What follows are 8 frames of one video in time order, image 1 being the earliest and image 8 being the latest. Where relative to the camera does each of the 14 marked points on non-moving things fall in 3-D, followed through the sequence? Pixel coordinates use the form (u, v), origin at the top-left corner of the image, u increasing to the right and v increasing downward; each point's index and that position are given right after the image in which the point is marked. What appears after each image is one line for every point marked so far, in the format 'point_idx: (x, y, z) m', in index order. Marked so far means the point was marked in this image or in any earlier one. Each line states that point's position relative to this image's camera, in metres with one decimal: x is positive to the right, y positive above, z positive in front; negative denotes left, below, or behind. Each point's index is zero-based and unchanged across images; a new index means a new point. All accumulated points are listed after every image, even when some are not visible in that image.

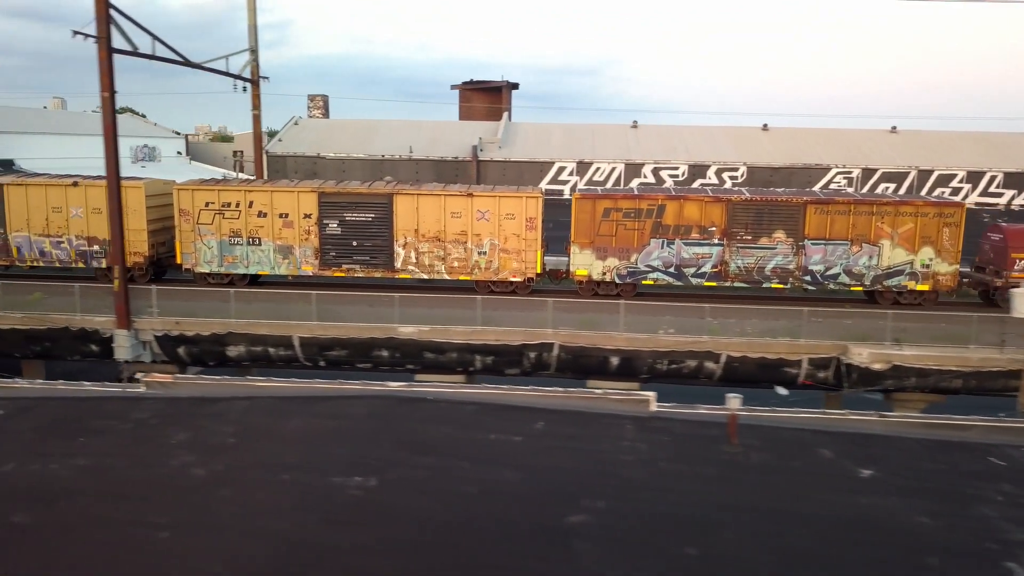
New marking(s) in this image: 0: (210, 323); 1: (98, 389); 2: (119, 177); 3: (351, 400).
0: (-7.0, -0.9, +15.5) m
1: (-6.8, -1.7, +10.9) m
2: (-8.9, +2.6, +14.8) m
3: (-2.4, -1.8, +10.1) m
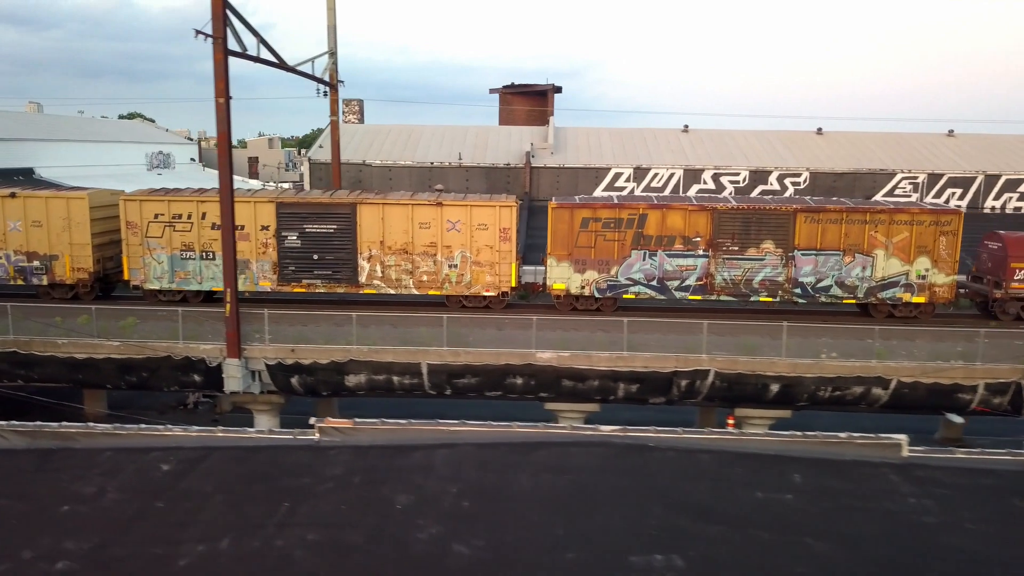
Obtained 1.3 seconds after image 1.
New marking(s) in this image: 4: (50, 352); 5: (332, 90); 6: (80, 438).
0: (-3.9, -1.4, +14.2) m
1: (-3.6, -2.2, +9.6) m
2: (-5.8, +2.1, +13.5) m
3: (+0.8, -2.2, +9.0) m
4: (-10.5, -1.5, +14.8) m
5: (-5.4, +5.9, +19.1) m
6: (-6.5, -2.3, +9.8) m
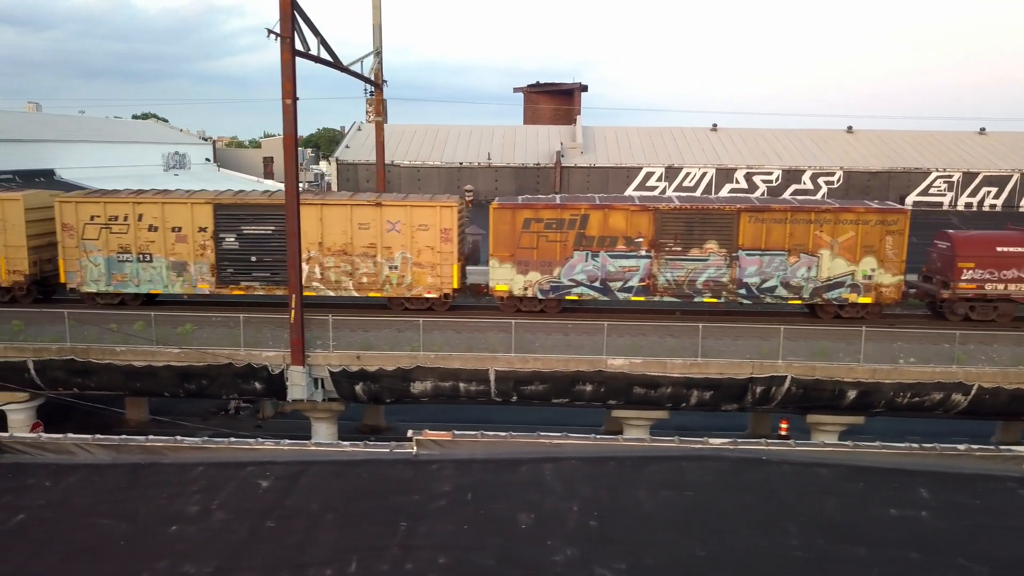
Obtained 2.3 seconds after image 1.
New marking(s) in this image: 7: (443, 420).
0: (-2.5, -1.5, +14.0) m
1: (-2.2, -2.3, +9.3) m
2: (-4.3, +1.9, +13.2) m
3: (+2.3, -2.3, +8.7) m
4: (-9.1, -1.6, +14.5) m
5: (-4.0, +5.8, +18.8) m
6: (-5.1, -2.4, +9.5) m
7: (-1.7, -3.7, +18.1) m
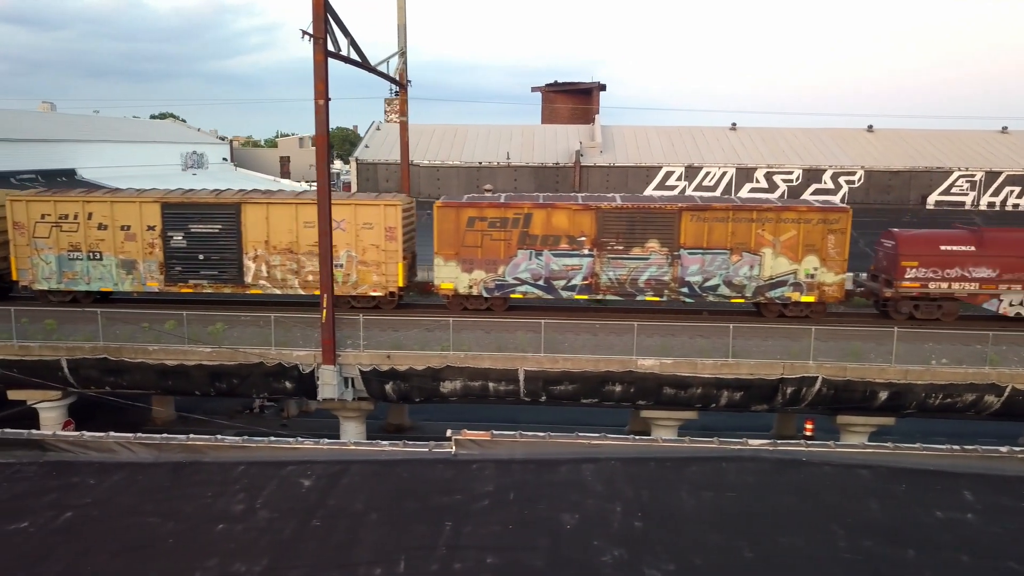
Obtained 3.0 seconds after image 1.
0: (-1.9, -1.5, +14.0) m
1: (-1.6, -2.3, +9.4) m
2: (-3.7, +1.9, +13.3) m
3: (+2.8, -2.4, +8.7) m
4: (-8.5, -1.6, +14.7) m
5: (-3.3, +5.8, +18.9) m
6: (-4.5, -2.4, +9.6) m
7: (-1.0, -3.7, +18.2) m
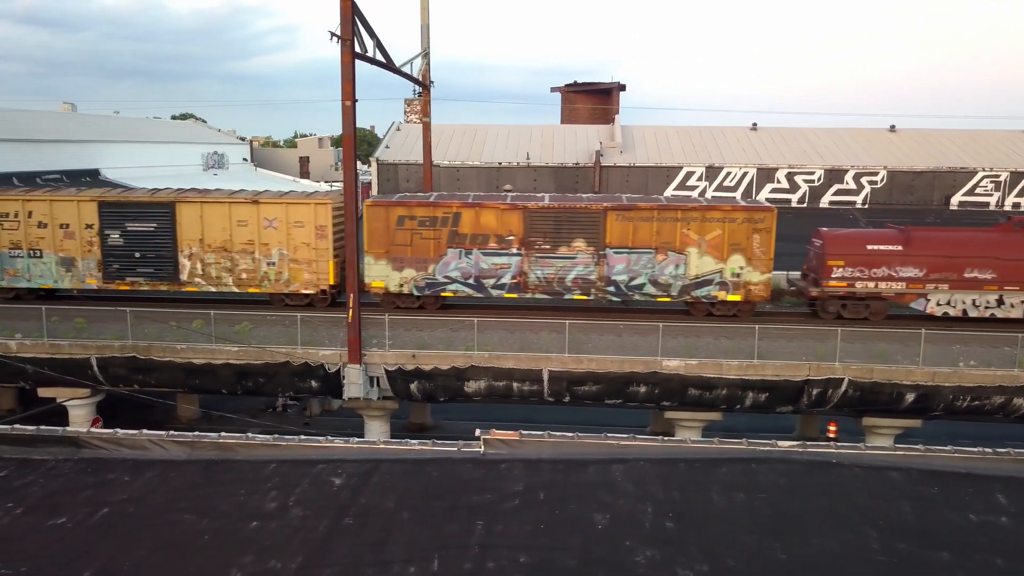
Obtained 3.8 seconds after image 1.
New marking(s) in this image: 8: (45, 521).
0: (-1.4, -1.5, +14.1) m
1: (-1.2, -2.3, +9.5) m
2: (-3.2, +1.9, +13.4) m
3: (+3.2, -2.4, +8.7) m
4: (-7.9, -1.6, +14.9) m
5: (-2.6, +5.8, +19.0) m
6: (-4.1, -2.4, +9.7) m
7: (-0.4, -3.7, +18.3) m
8: (-5.9, -2.9, +8.1) m
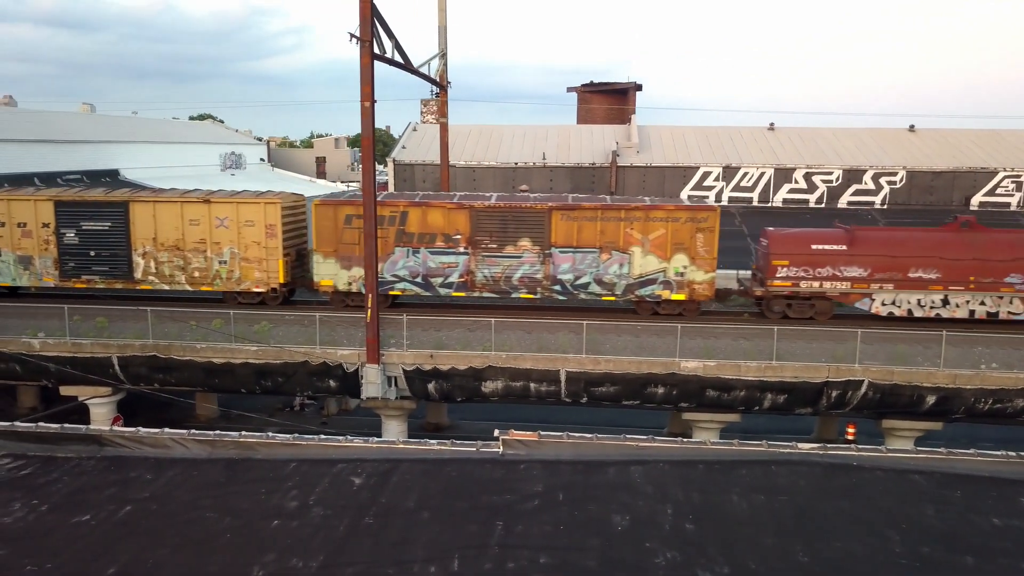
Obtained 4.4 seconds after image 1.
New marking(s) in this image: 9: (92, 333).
0: (-1.0, -1.5, +14.2) m
1: (-0.9, -2.4, +9.6) m
2: (-2.9, +1.9, +13.5) m
3: (+3.4, -2.4, +8.6) m
4: (-7.6, -1.6, +15.1) m
5: (-2.1, +5.8, +19.1) m
6: (-3.8, -2.4, +9.9) m
7: (0.0, -3.7, +18.3) m
8: (-5.6, -2.9, +8.2) m
9: (-10.0, -1.1, +15.4) m
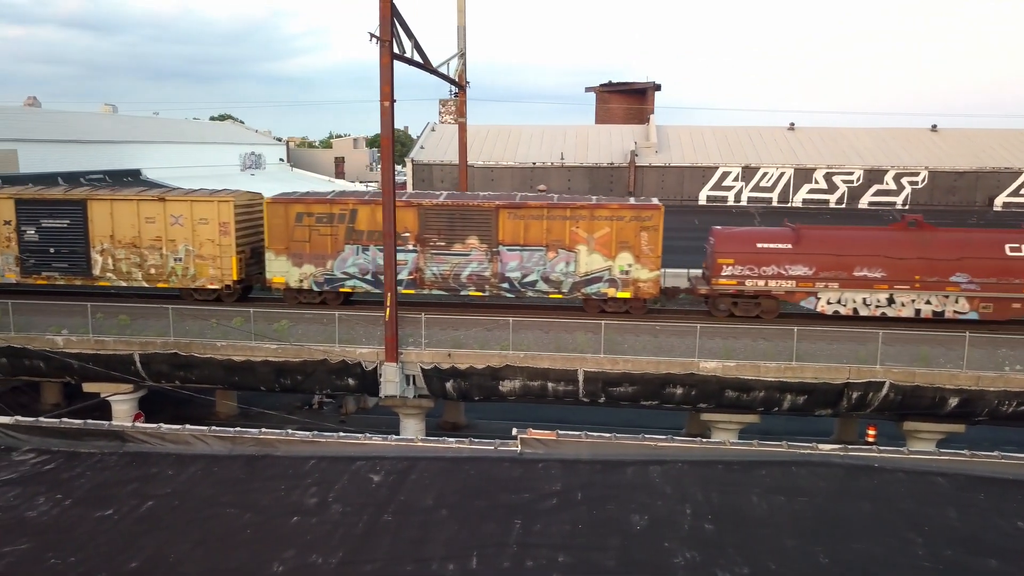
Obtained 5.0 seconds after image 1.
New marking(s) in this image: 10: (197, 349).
0: (-0.6, -1.5, +14.2) m
1: (-0.6, -2.3, +9.6) m
2: (-2.5, +1.9, +13.6) m
3: (+3.7, -2.4, +8.6) m
4: (-7.1, -1.5, +15.3) m
5: (-1.6, +5.9, +19.2) m
6: (-3.6, -2.4, +10.0) m
7: (+0.5, -3.7, +18.4) m
8: (-5.4, -2.9, +8.4) m
9: (-9.5, -1.0, +15.6) m
10: (-7.4, -1.4, +15.3) m
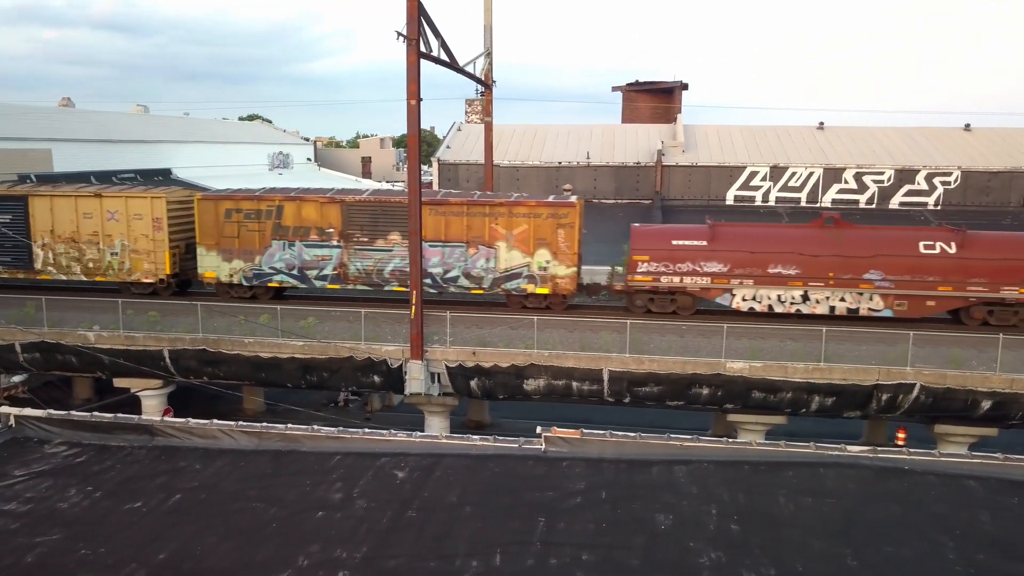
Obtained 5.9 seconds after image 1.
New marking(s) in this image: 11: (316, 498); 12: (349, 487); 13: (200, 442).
0: (-0.1, -1.4, +14.3) m
1: (-0.3, -2.3, +9.7) m
2: (-1.9, +2.0, +13.7) m
3: (+4.0, -2.4, +8.5) m
4: (-6.6, -1.5, +15.6) m
5: (-0.8, +5.9, +19.3) m
6: (-3.2, -2.4, +10.2) m
7: (+1.2, -3.7, +18.4) m
8: (-5.1, -2.8, +8.7) m
9: (-8.9, -0.9, +16.0) m
10: (-6.8, -1.4, +15.6) m
11: (-2.6, -2.8, +8.7) m
12: (-2.2, -2.7, +9.0) m
13: (-4.9, -2.4, +10.3) m
